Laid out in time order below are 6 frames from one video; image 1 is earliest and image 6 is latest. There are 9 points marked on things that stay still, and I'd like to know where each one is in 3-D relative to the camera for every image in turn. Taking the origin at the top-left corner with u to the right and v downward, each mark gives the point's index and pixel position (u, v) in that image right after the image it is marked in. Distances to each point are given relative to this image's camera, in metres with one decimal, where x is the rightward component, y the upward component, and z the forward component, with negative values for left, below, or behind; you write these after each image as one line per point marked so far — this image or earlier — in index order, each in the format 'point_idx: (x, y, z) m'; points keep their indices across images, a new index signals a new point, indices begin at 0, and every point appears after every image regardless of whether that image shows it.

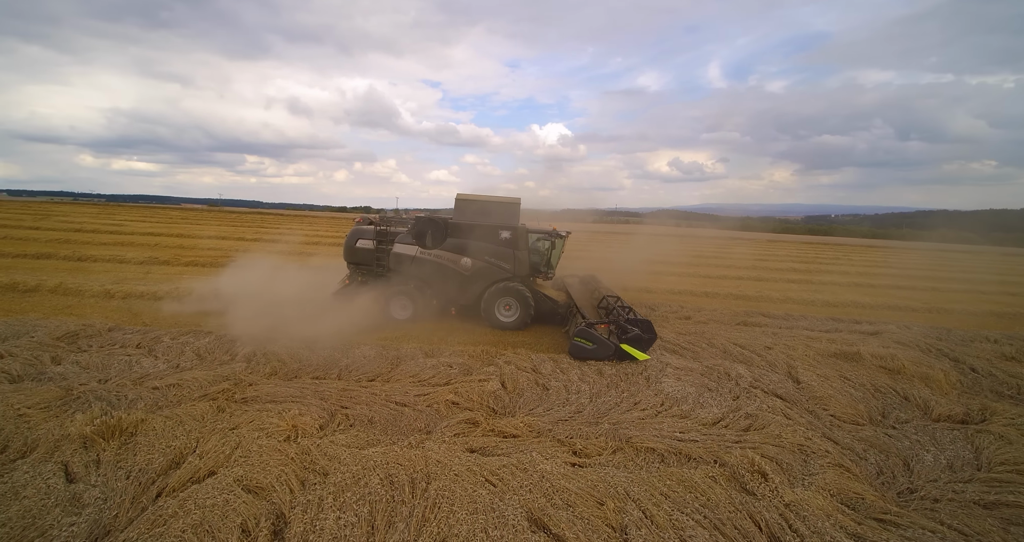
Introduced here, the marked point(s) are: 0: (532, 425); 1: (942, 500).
0: (+0.2, -1.4, +3.9) m
1: (+3.4, -1.8, +3.3) m
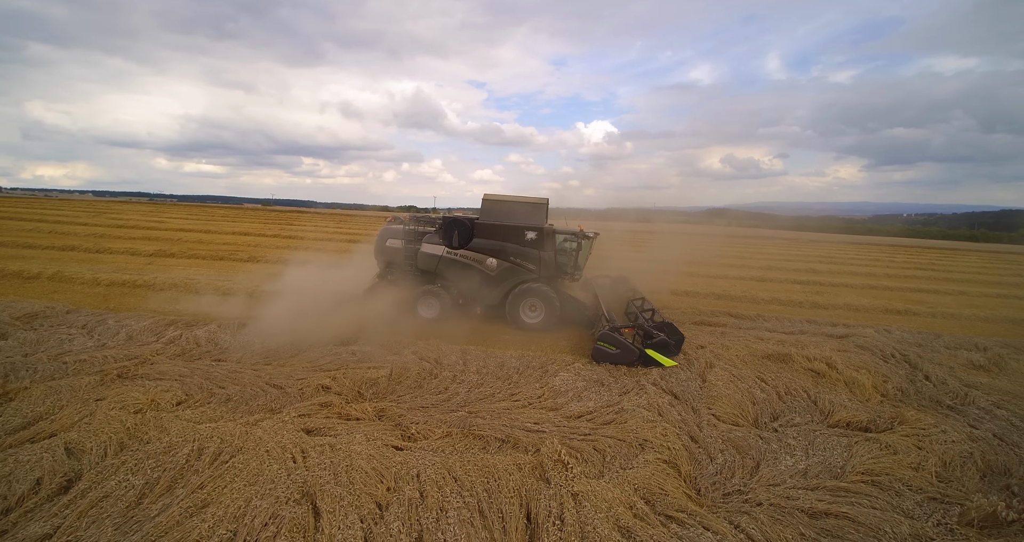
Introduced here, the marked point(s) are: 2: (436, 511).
0: (-1.2, -1.3, +4.0) m
1: (+1.9, -1.7, +3.1) m
2: (-0.5, -1.5, +2.7) m
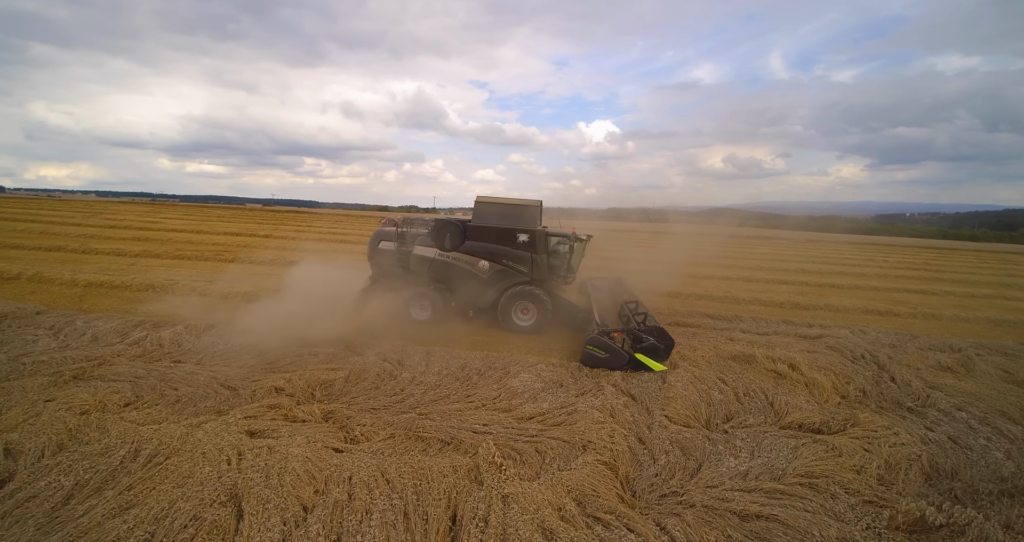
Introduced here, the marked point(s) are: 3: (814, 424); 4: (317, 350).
0: (-1.7, -1.3, +4.0) m
1: (+1.4, -1.7, +3.2) m
2: (-1.0, -1.6, +2.8) m
3: (+3.2, -1.6, +4.4) m
4: (-2.6, -1.1, +5.7) m
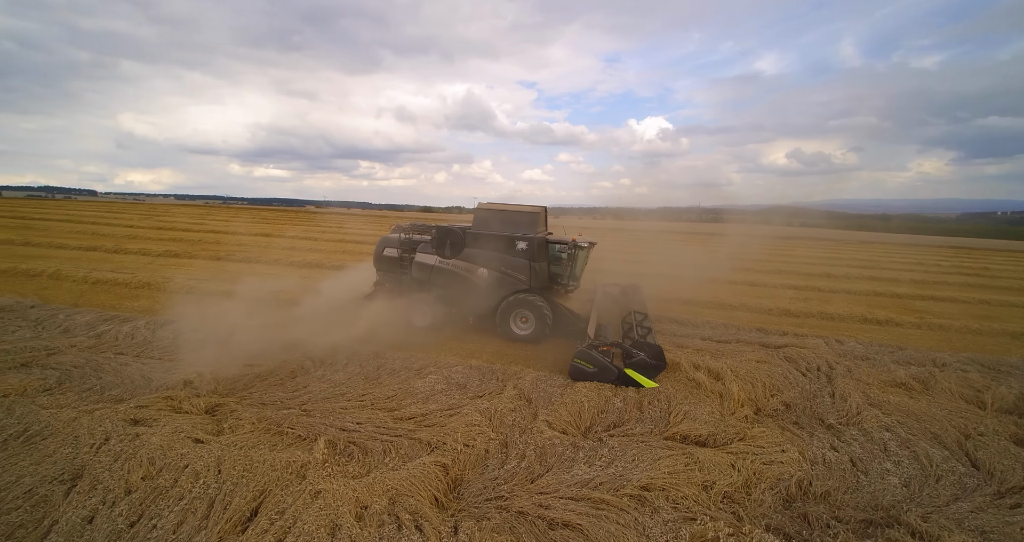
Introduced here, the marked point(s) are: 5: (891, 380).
0: (-2.9, -1.4, +4.4) m
1: (0.0, -1.8, +3.2) m
2: (-2.4, -1.6, +3.0) m
3: (+1.9, -1.7, +4.3) m
4: (-3.7, -1.1, +6.1) m
5: (+5.3, -1.5, +5.9) m
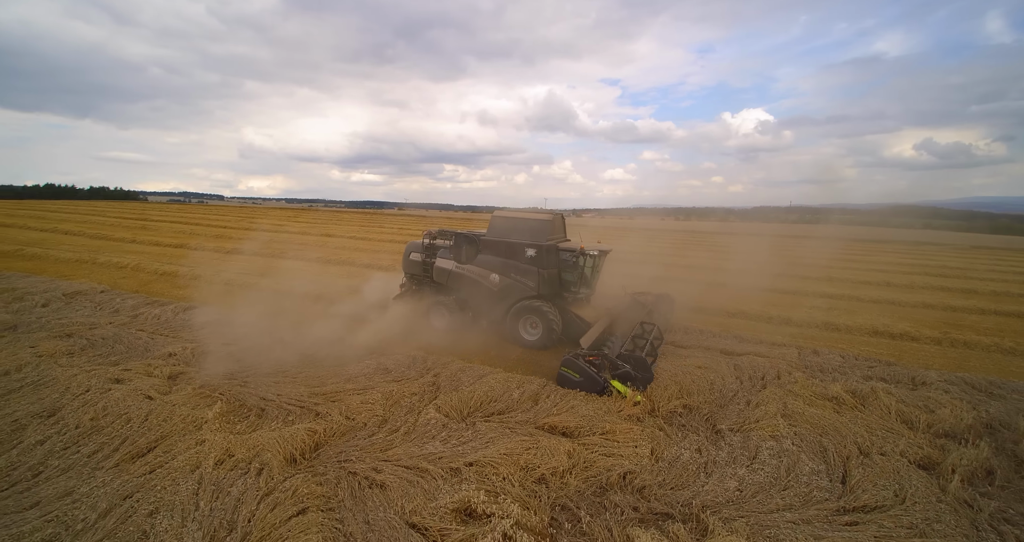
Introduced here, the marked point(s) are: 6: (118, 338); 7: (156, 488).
0: (-4.1, -1.3, +5.4) m
1: (-1.4, -1.8, +3.8) m
2: (-3.8, -1.5, +4.0) m
3: (+0.6, -1.7, +4.6) m
4: (-4.6, -1.0, +7.3) m
5: (+4.2, -1.6, +5.6) m
6: (-6.0, -1.0, +6.5) m
7: (-2.8, -1.7, +3.3) m
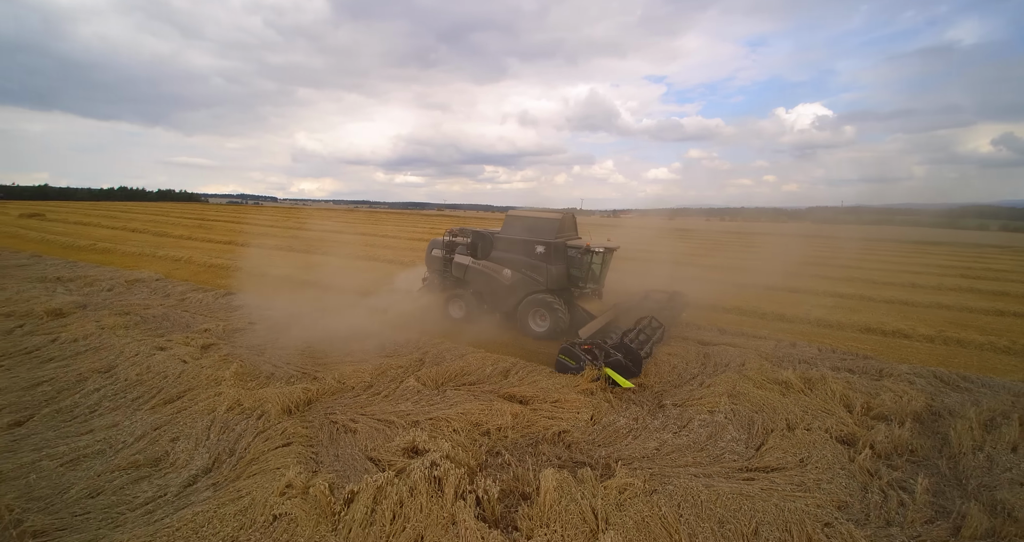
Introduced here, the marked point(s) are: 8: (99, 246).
0: (-4.5, -1.1, +6.5) m
1: (-2.0, -1.6, +4.6) m
2: (-4.3, -1.3, +5.0) m
3: (+0.1, -1.6, +5.2) m
4: (-4.8, -0.8, +8.4) m
5: (+3.8, -1.5, +6.0) m
6: (-6.3, -0.8, +7.7) m
7: (-3.3, -1.5, +4.3) m
8: (-15.7, +0.9, +16.2) m
